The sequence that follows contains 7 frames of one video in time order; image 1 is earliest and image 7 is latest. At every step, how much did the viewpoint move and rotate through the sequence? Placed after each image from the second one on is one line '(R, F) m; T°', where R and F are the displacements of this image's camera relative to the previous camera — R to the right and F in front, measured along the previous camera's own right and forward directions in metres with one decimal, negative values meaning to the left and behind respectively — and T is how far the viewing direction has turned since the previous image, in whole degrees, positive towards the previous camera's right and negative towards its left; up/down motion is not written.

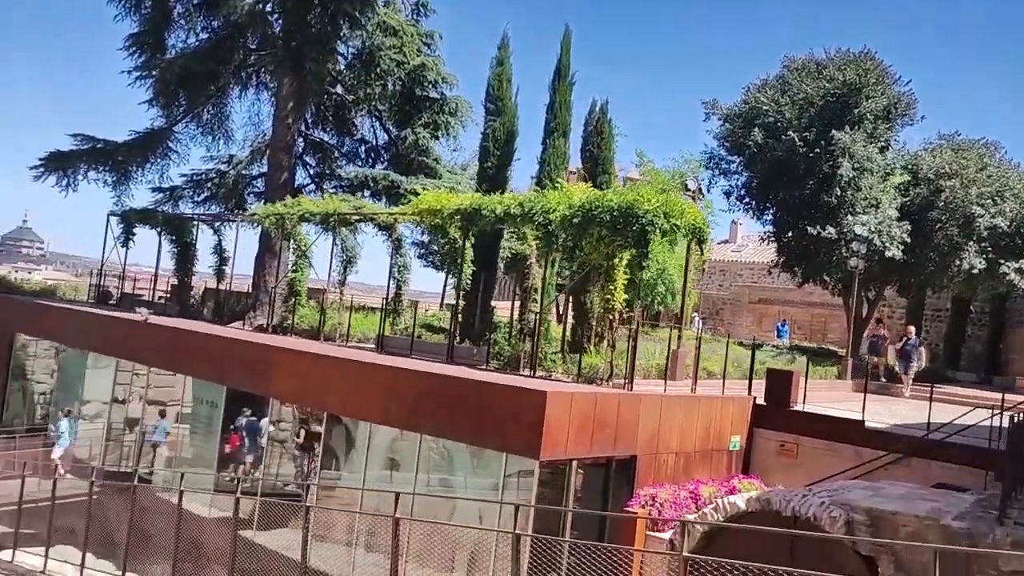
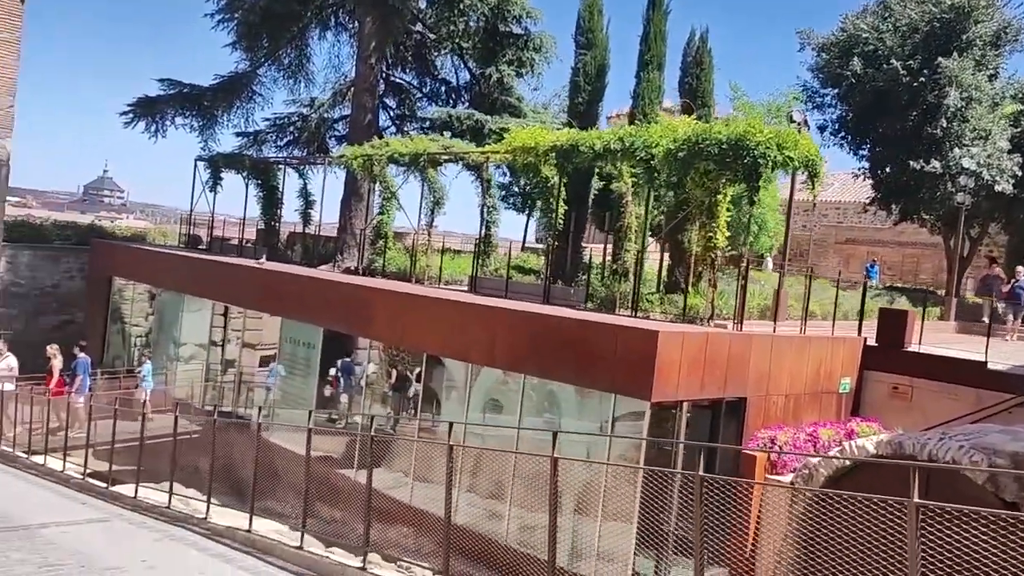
(-0.4, +0.2) m; -4°
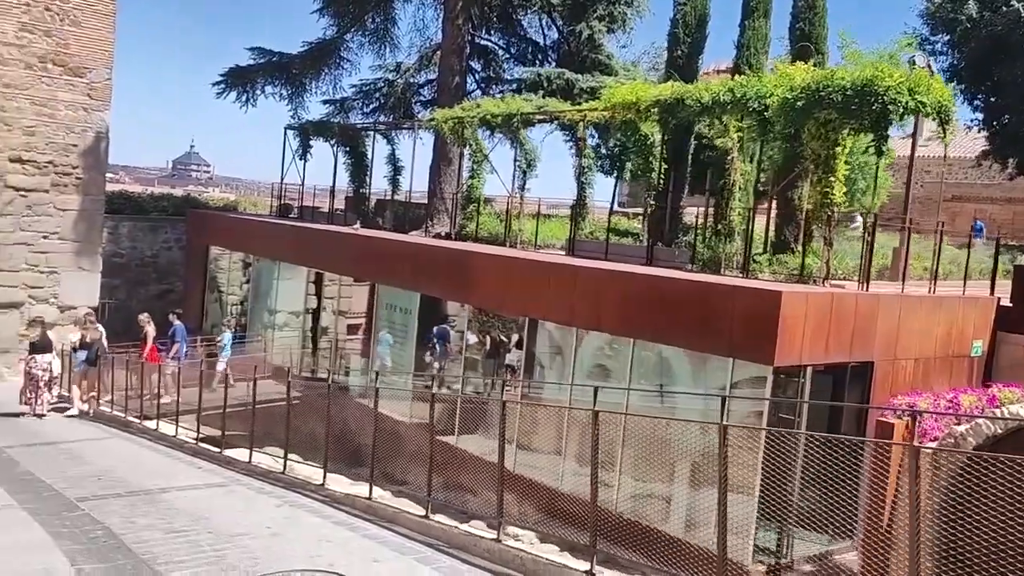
(-0.4, +0.4) m; -5°
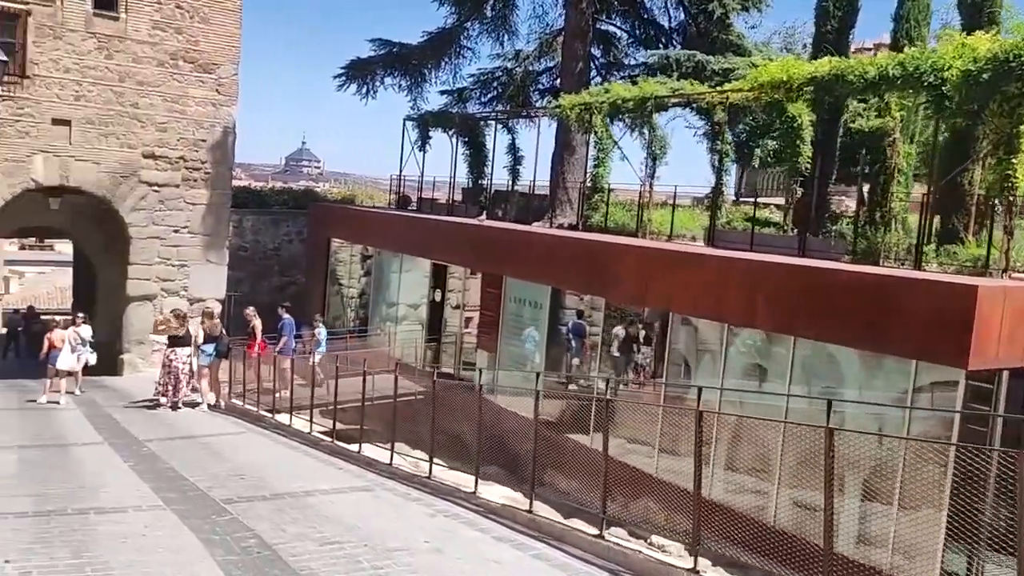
(-0.5, +0.6) m; -7°
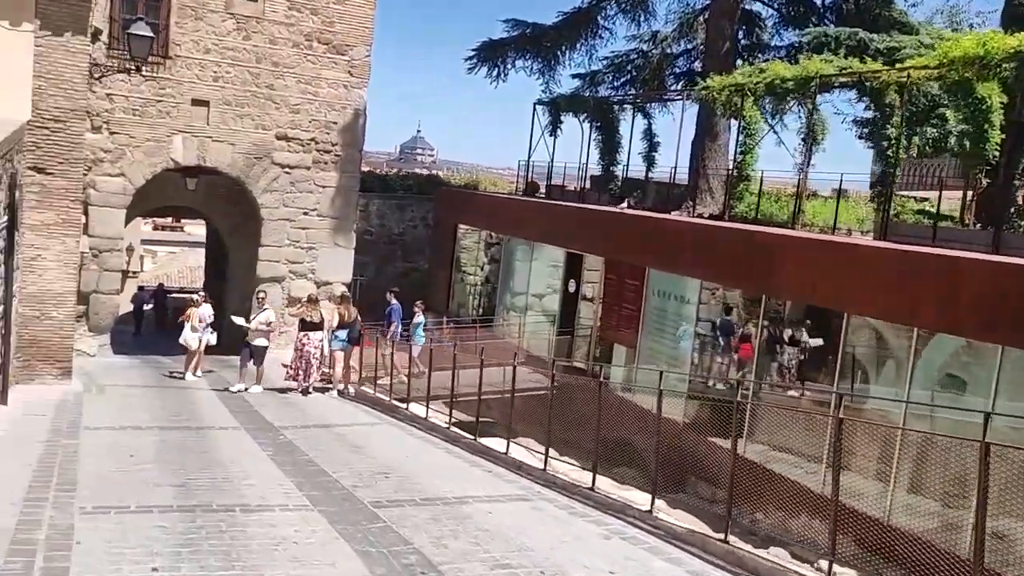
(-0.5, +0.7) m; -7°
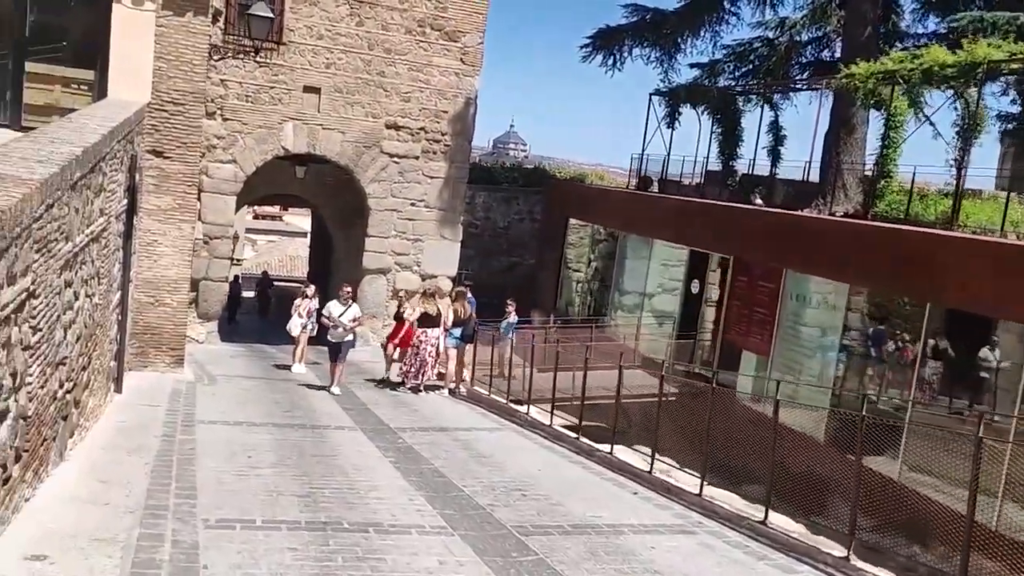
(-0.5, +0.7) m; -6°
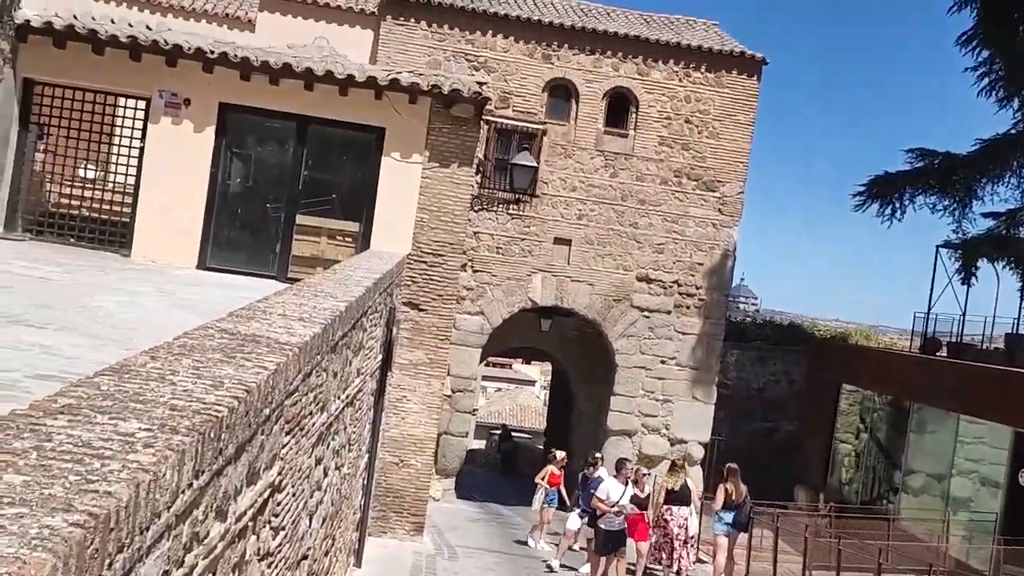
(-0.7, +1.2) m; -15°
